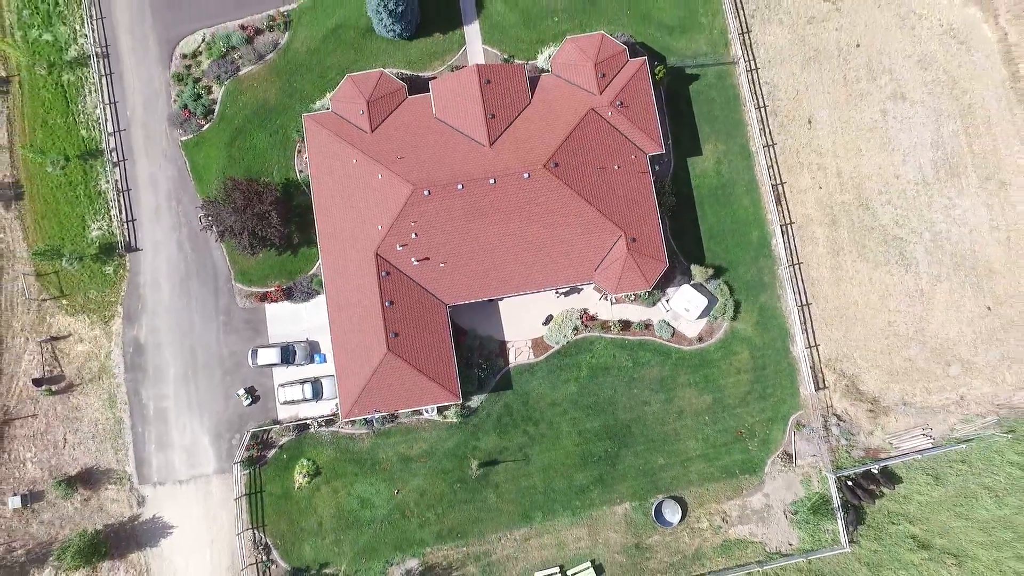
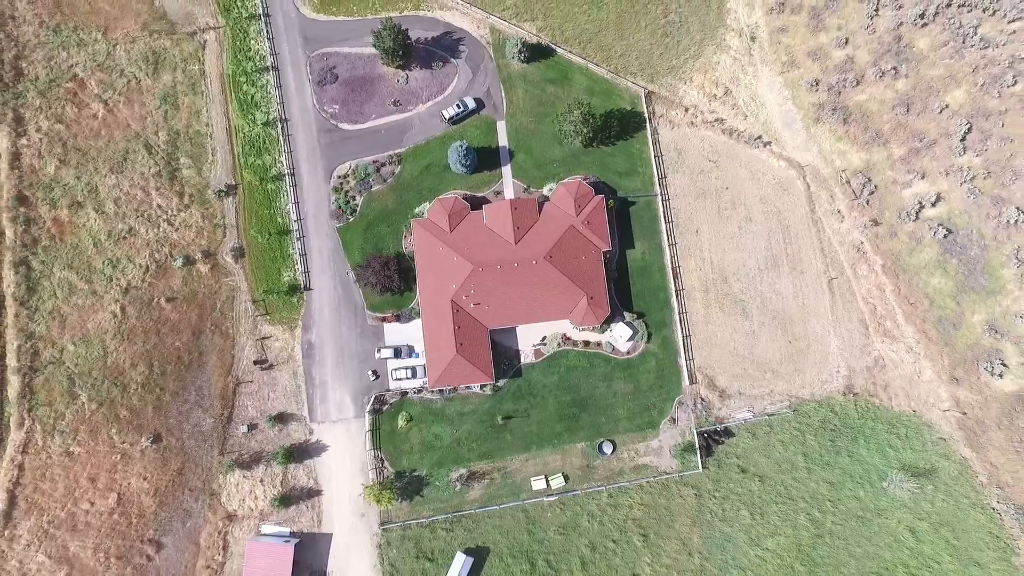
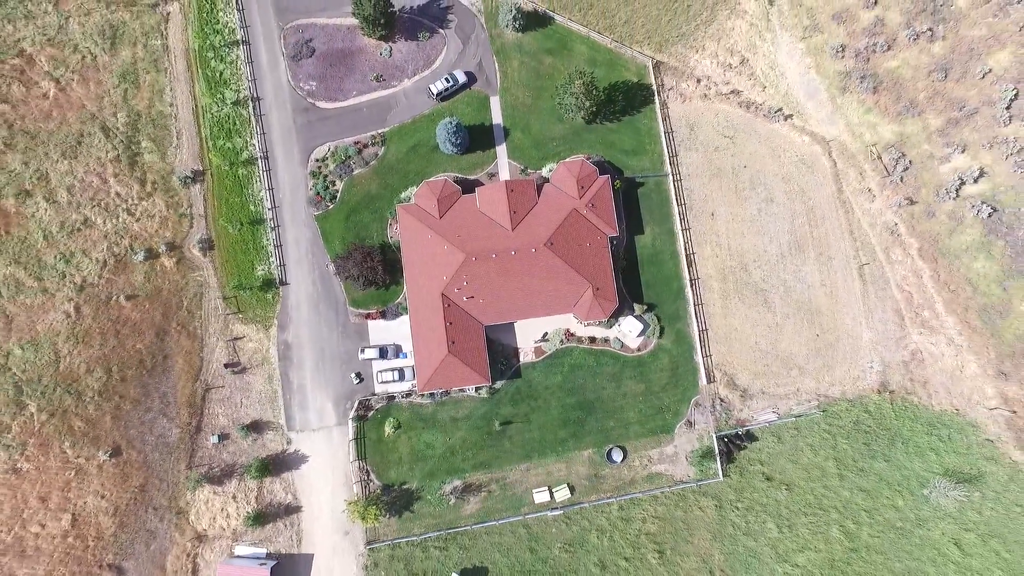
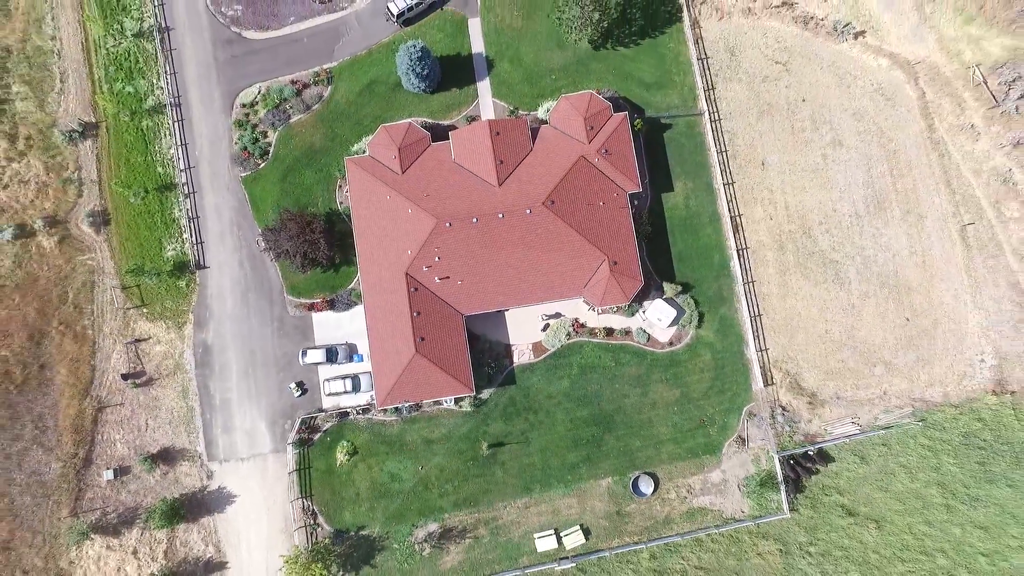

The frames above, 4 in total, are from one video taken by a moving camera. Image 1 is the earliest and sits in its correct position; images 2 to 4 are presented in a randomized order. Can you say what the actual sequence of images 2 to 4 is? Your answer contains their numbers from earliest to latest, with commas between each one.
4, 3, 2
